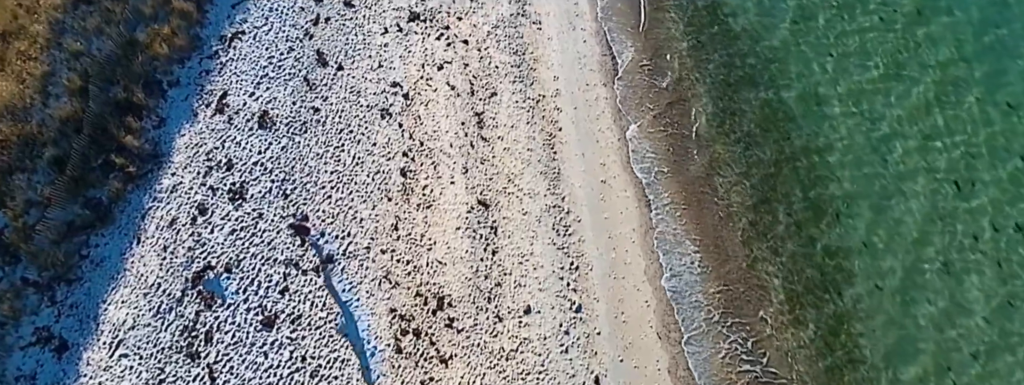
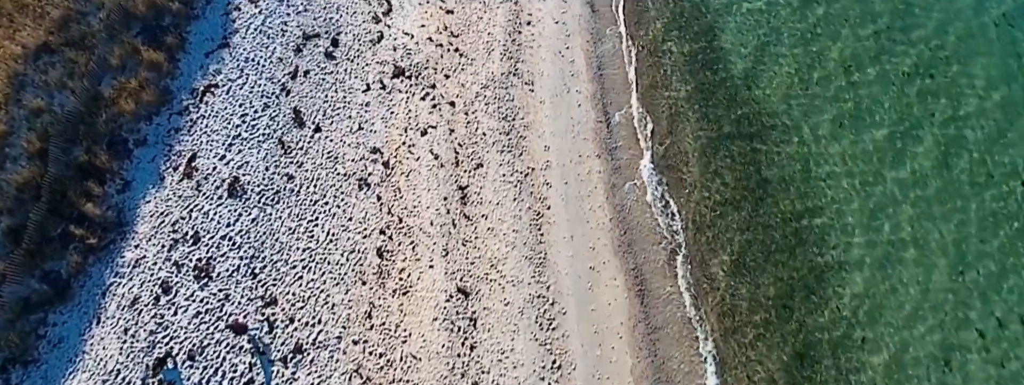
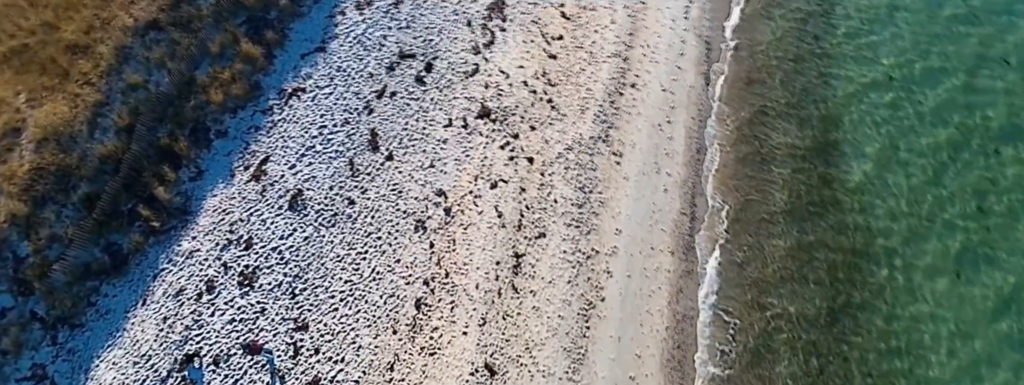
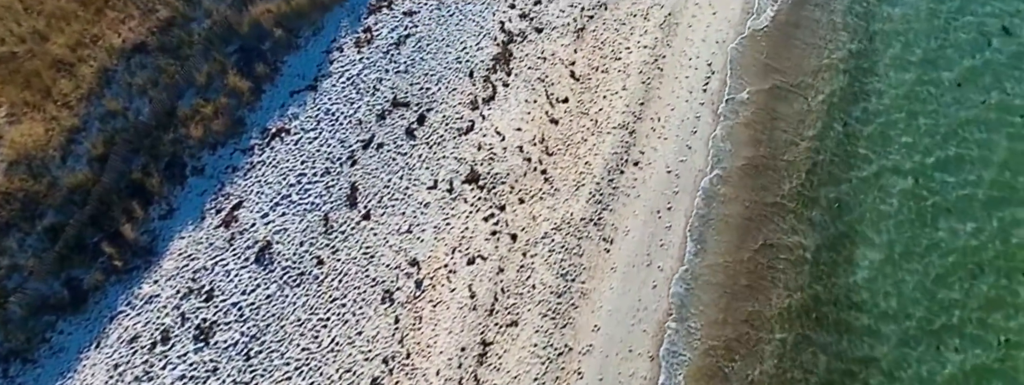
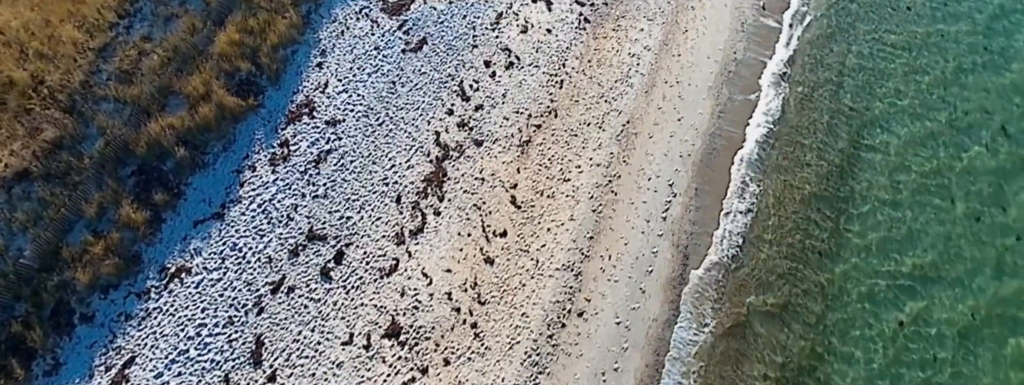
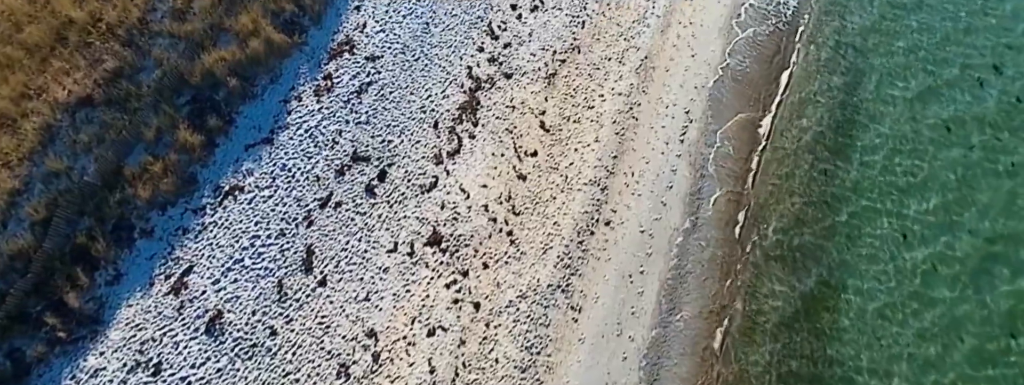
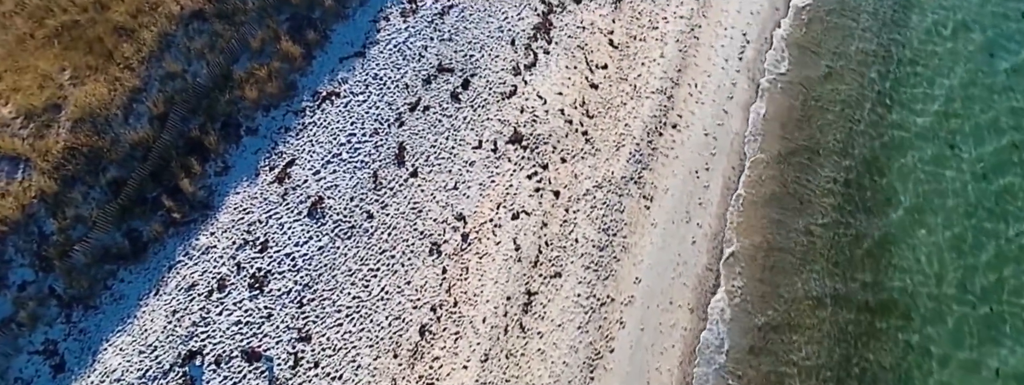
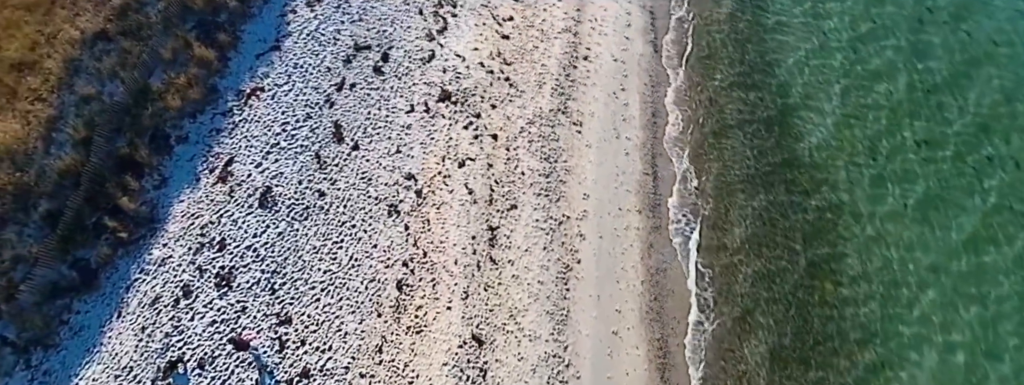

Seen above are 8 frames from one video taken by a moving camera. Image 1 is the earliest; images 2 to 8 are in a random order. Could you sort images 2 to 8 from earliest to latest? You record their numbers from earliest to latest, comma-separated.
2, 8, 3, 7, 4, 6, 5
